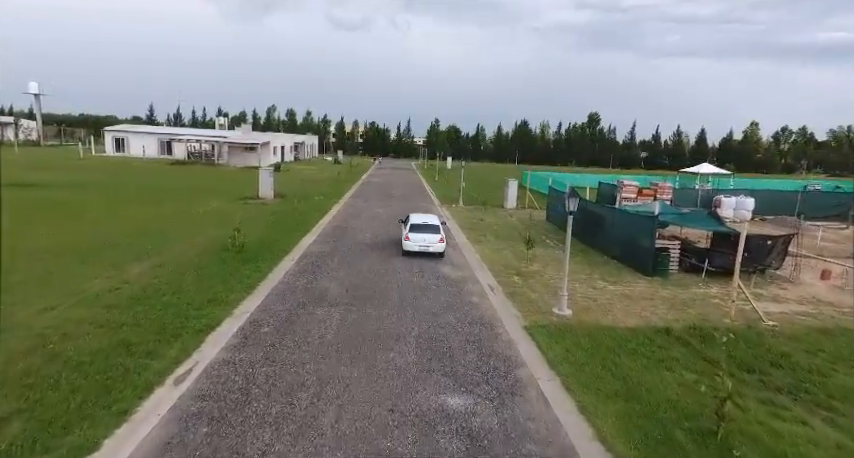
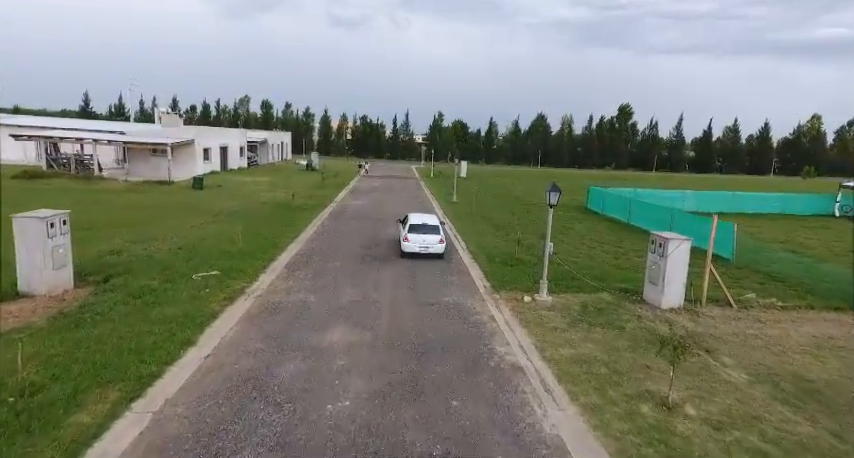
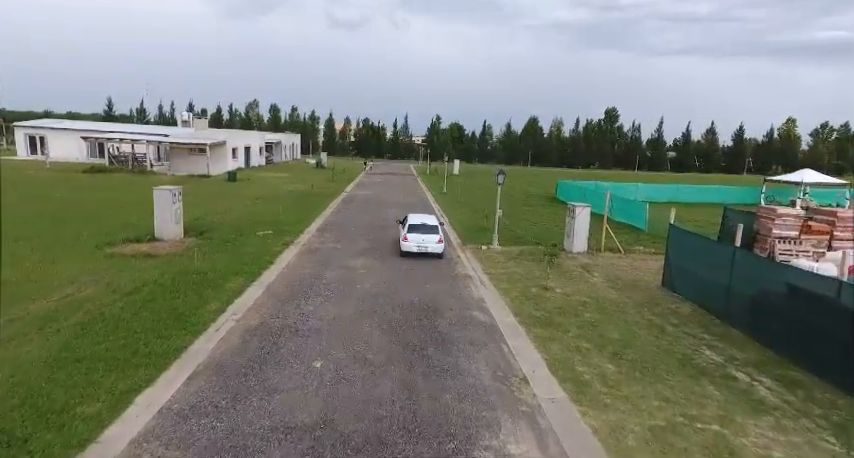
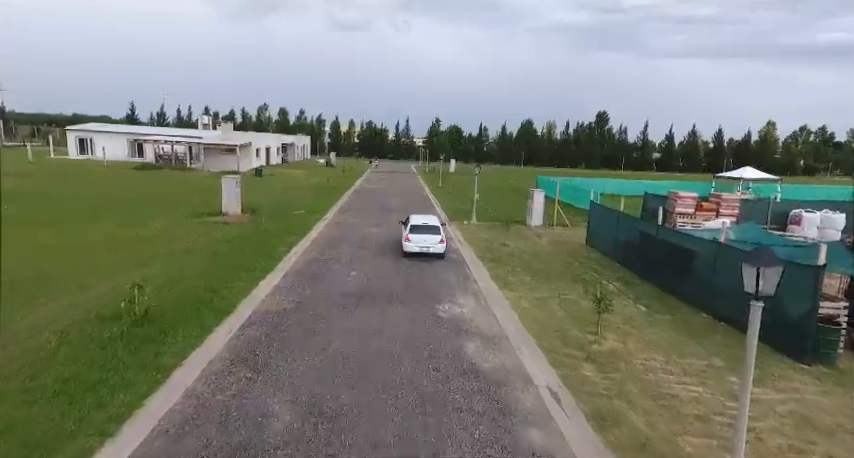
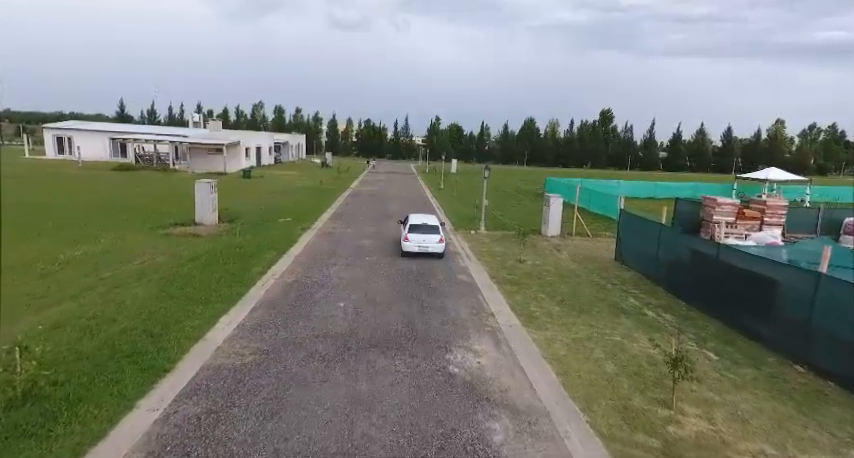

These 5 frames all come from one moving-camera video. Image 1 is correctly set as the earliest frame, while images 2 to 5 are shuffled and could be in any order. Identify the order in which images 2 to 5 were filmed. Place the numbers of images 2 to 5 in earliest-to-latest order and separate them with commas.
4, 5, 3, 2
